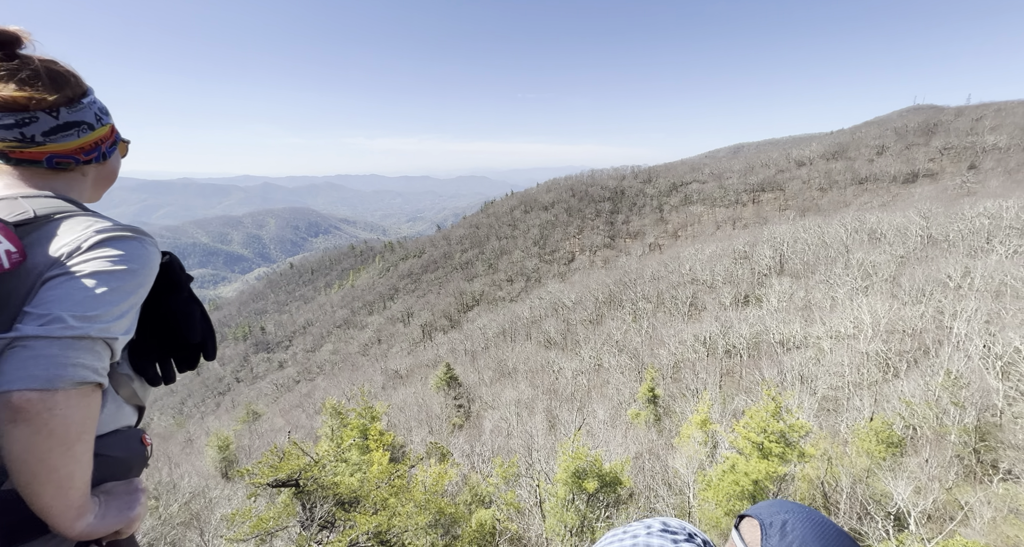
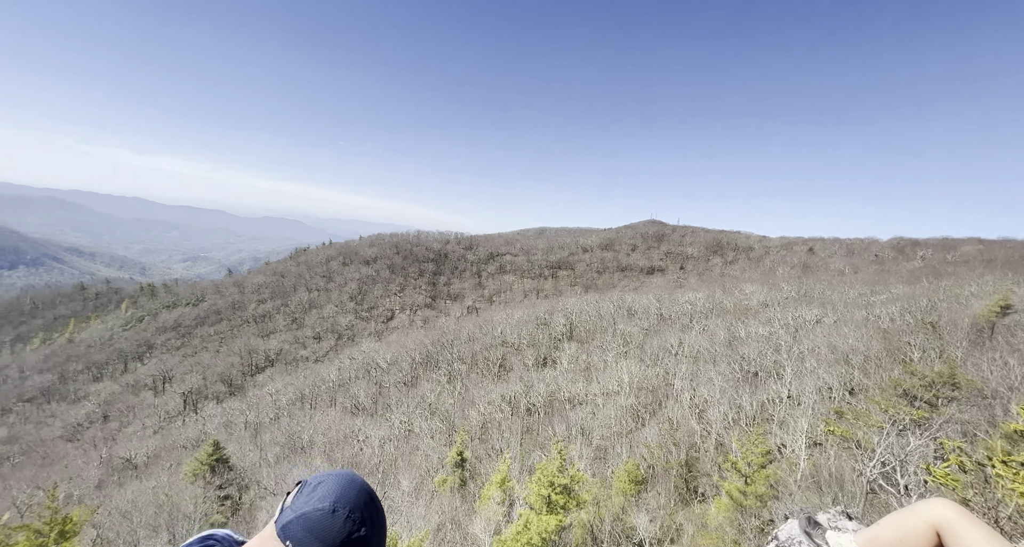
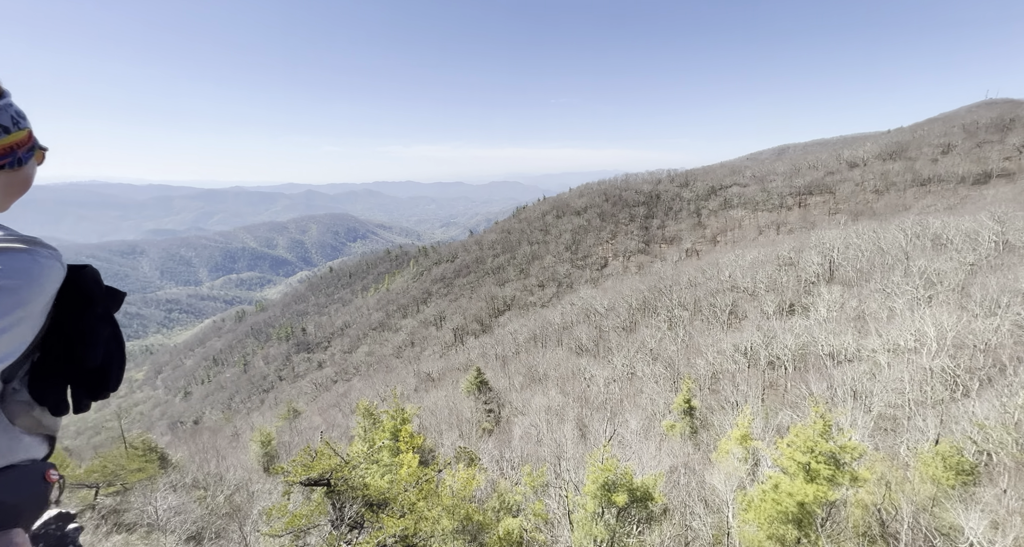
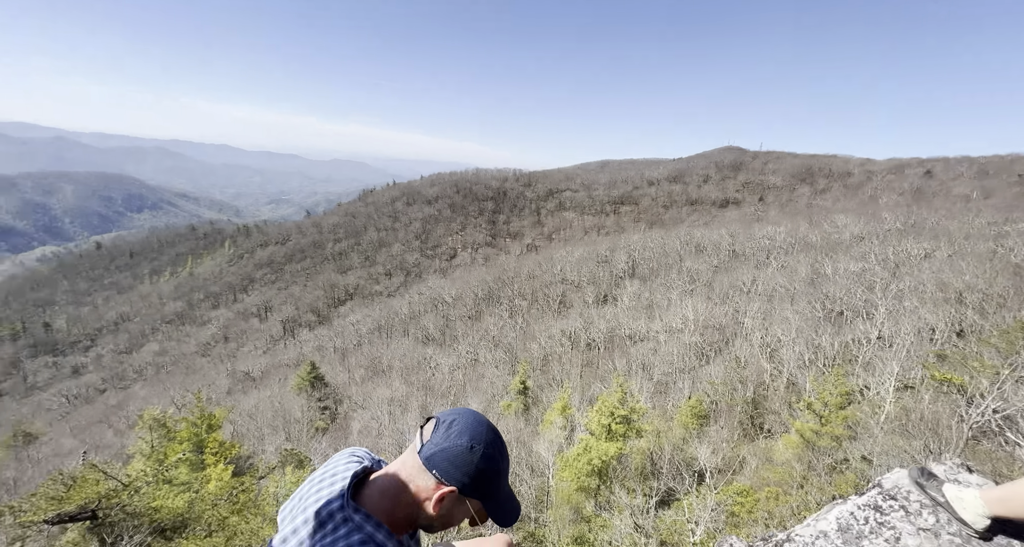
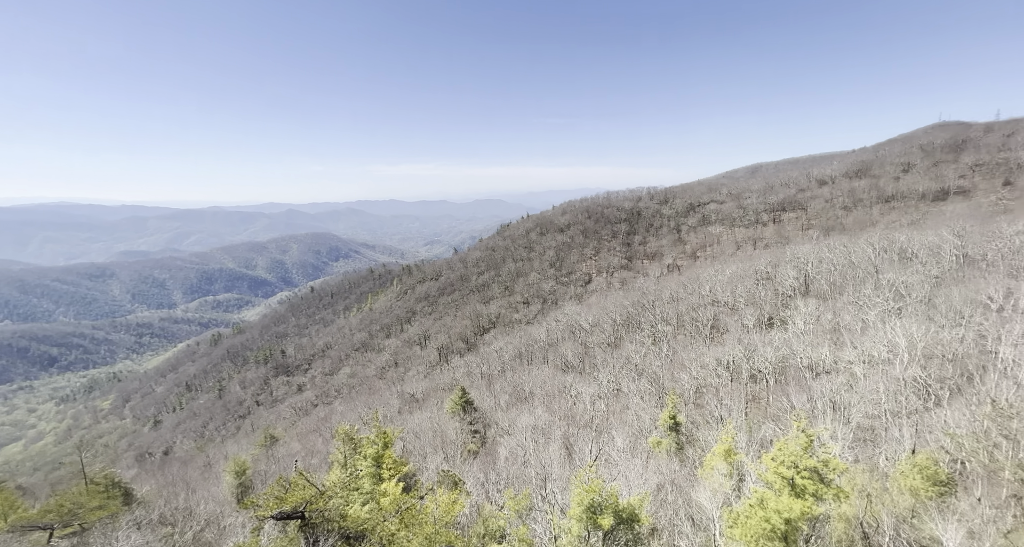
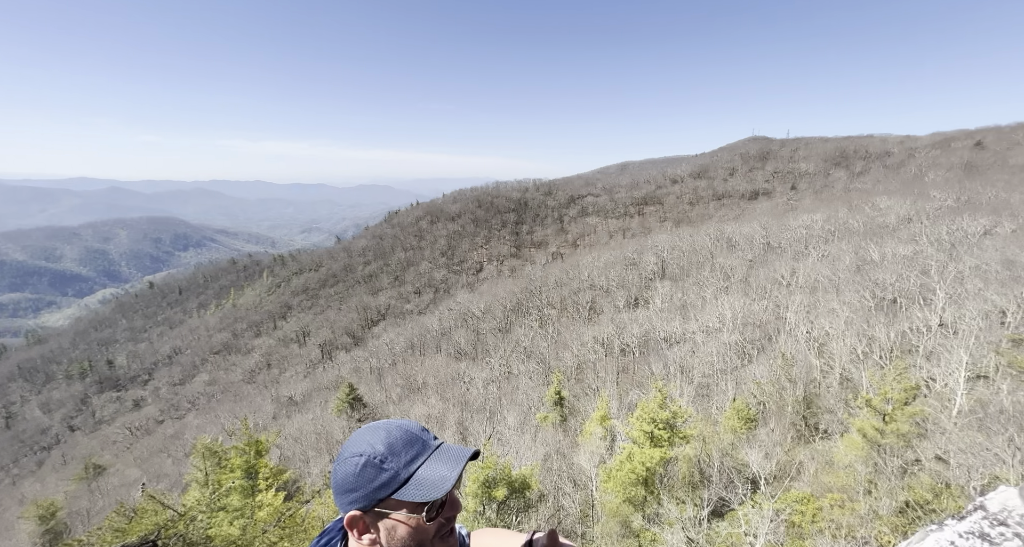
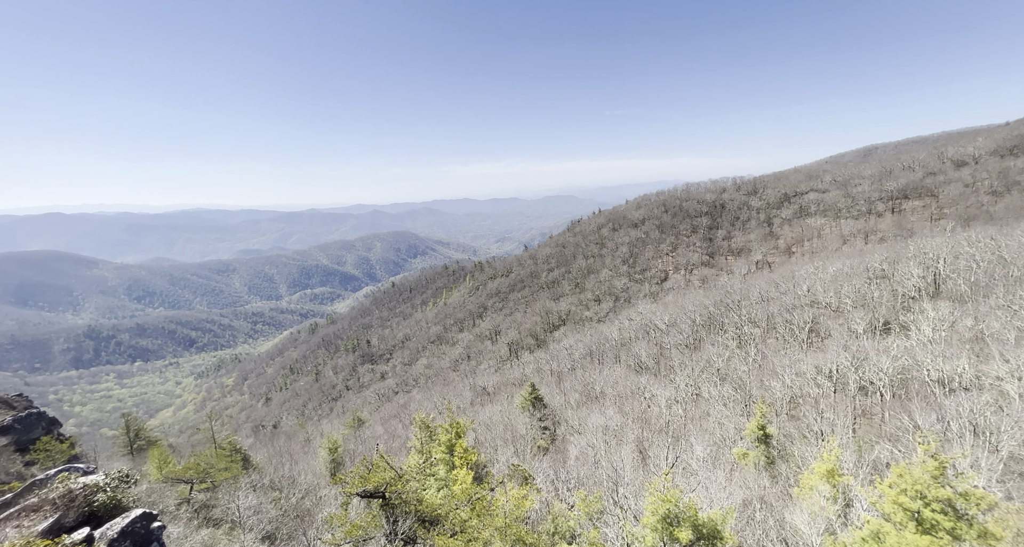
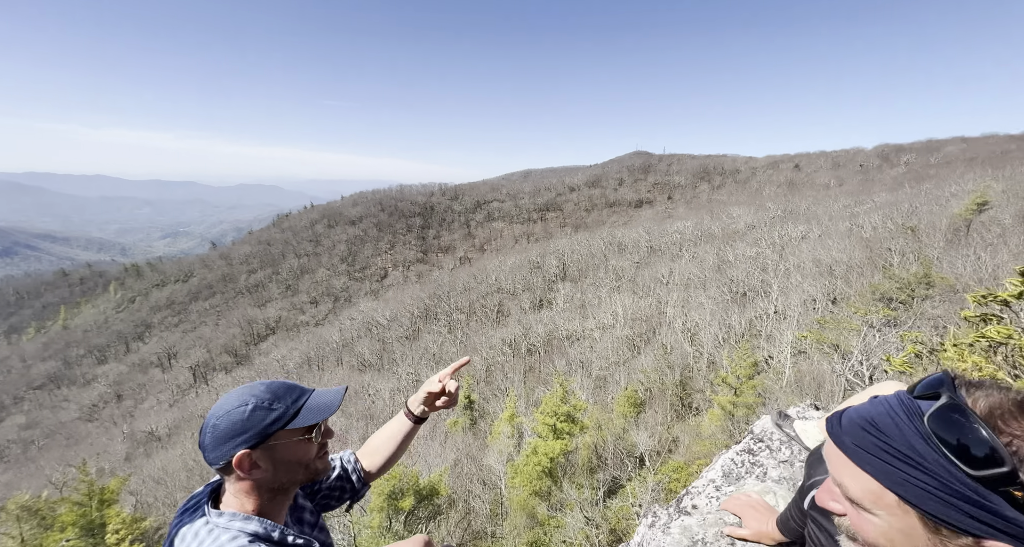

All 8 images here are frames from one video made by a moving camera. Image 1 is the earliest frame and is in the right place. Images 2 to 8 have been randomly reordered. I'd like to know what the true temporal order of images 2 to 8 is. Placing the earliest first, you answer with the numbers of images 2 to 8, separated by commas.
3, 7, 5, 6, 8, 2, 4
